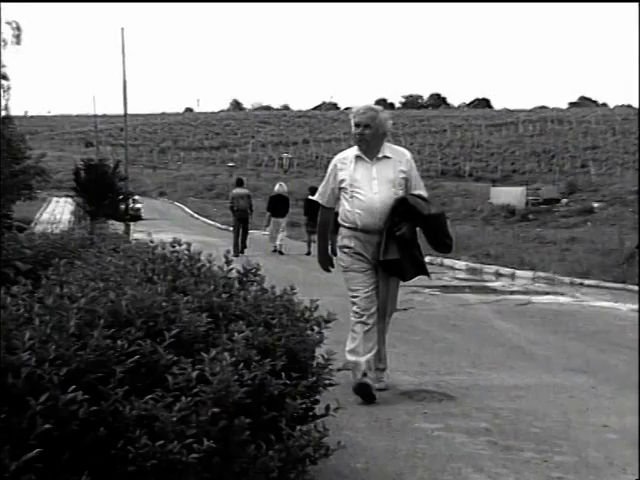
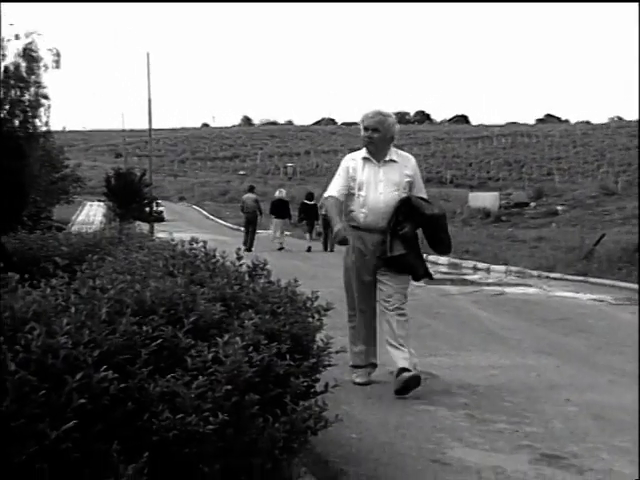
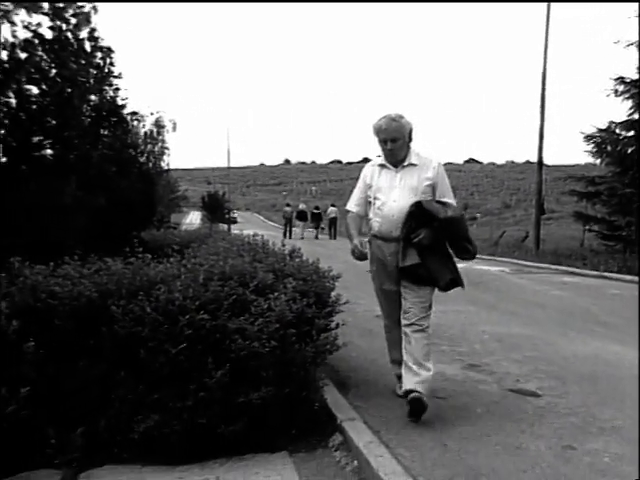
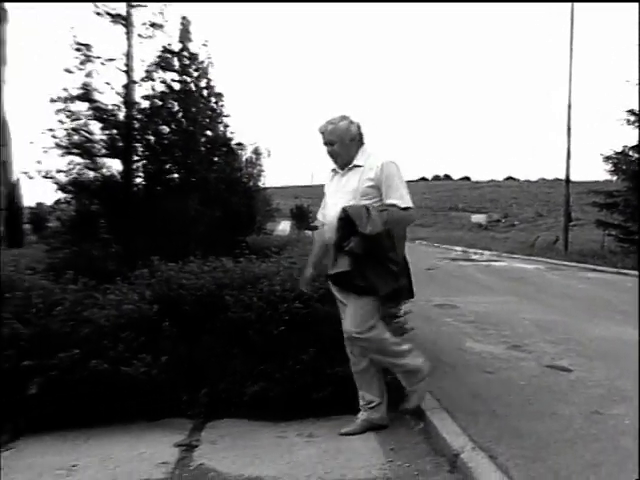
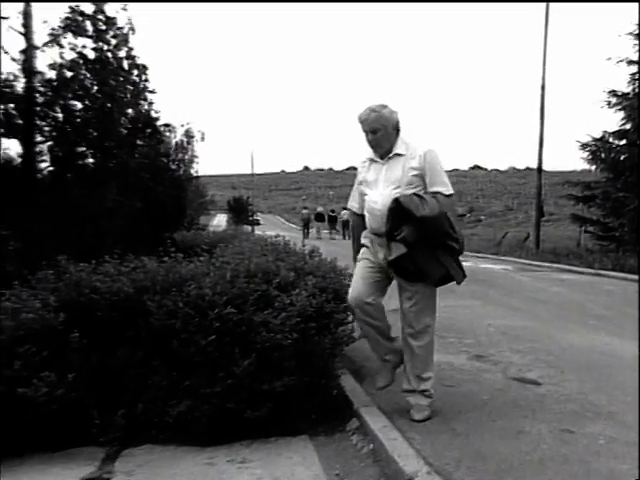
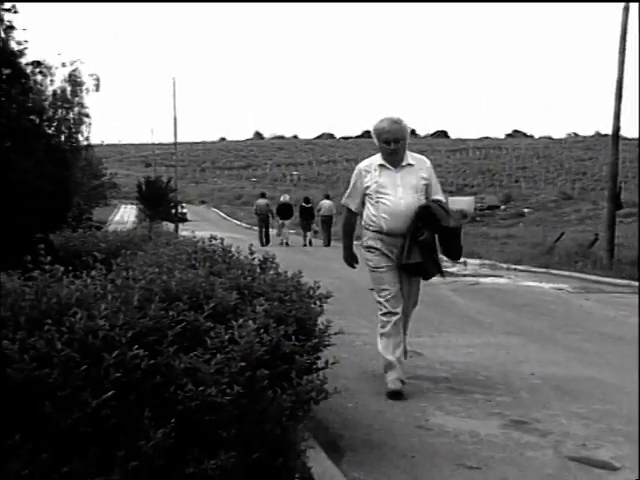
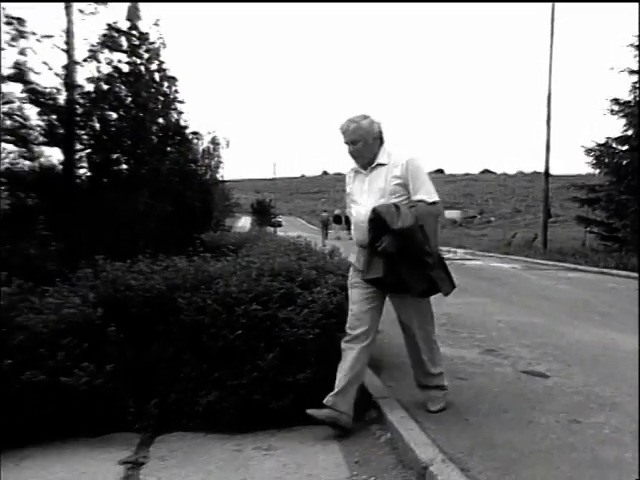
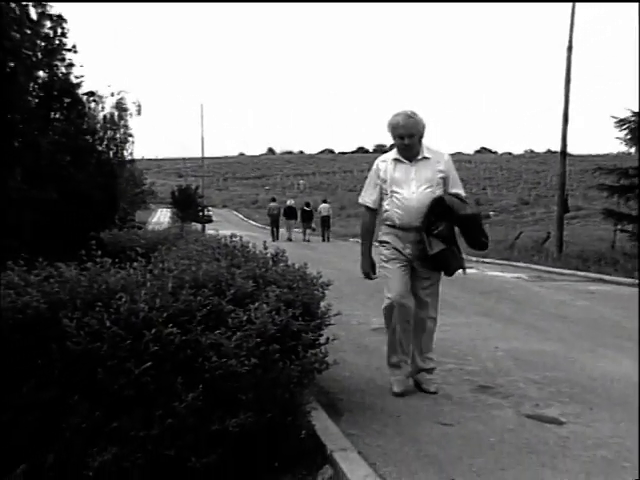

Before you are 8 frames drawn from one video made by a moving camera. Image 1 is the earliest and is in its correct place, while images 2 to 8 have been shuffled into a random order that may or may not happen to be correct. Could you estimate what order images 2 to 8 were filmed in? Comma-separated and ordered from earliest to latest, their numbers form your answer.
2, 6, 8, 3, 5, 7, 4
